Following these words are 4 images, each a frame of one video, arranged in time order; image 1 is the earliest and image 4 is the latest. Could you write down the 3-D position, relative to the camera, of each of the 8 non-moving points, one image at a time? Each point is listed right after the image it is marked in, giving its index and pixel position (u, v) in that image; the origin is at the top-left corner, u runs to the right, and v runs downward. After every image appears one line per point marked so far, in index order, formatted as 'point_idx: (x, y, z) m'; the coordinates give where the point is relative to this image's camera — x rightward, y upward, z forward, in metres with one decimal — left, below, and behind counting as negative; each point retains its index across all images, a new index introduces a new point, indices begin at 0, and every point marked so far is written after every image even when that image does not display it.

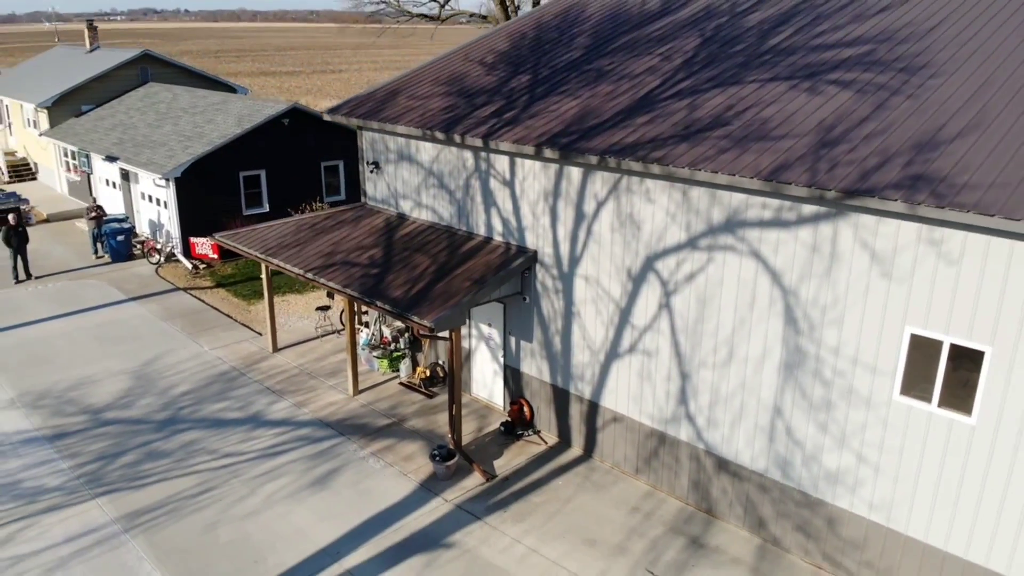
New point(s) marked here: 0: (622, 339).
0: (+1.4, -0.6, +9.3) m
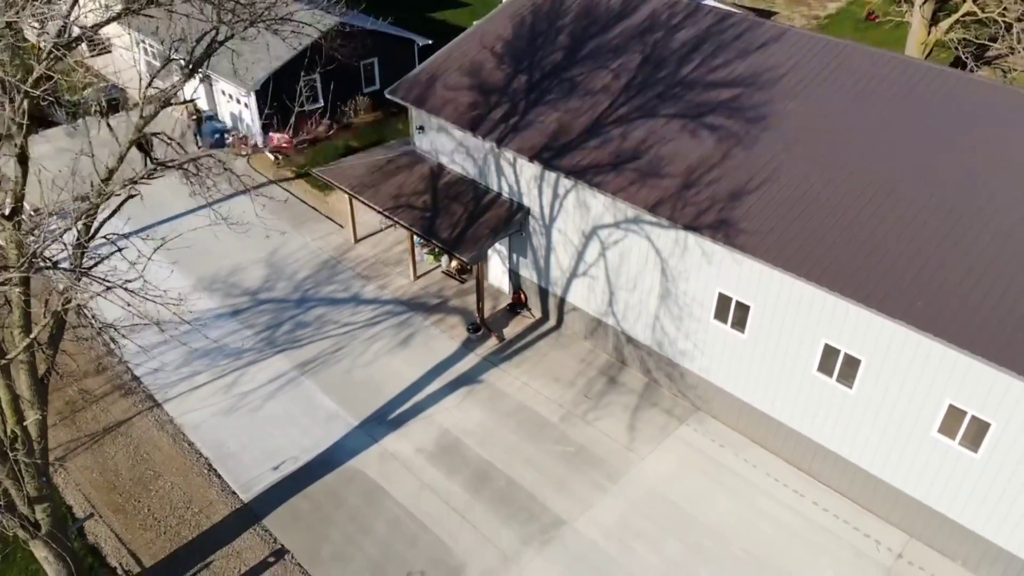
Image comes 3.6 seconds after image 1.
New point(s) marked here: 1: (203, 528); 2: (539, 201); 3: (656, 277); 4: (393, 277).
0: (+1.4, +0.4, +15.9) m
1: (-5.5, -4.2, +13.3) m
2: (+0.6, +1.9, +16.0) m
3: (+2.8, +0.2, +14.5) m
4: (-3.0, +0.3, +18.9) m
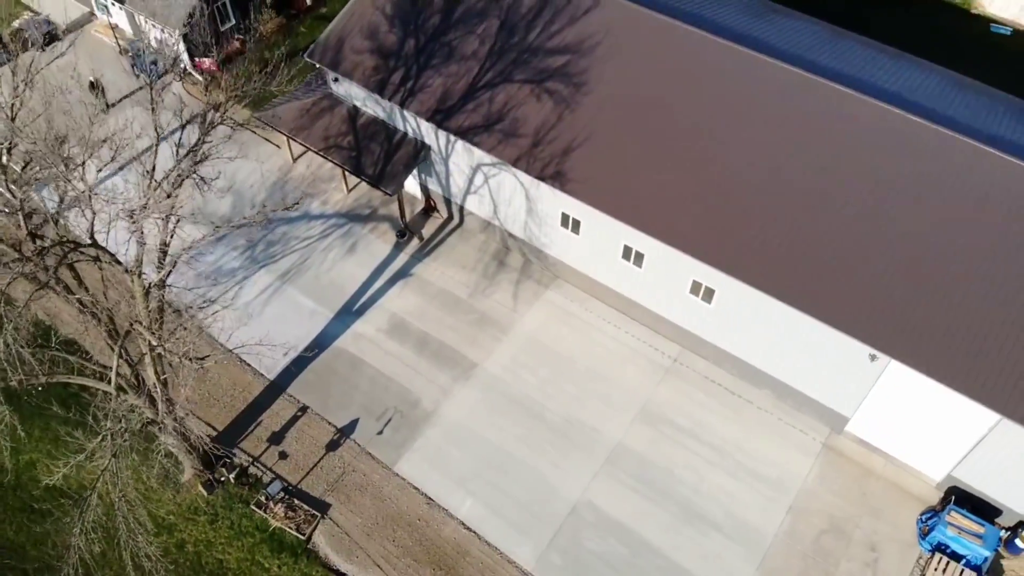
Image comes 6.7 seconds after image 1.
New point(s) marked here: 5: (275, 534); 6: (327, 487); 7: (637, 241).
0: (-1.2, +3.0, +22.5) m
1: (-7.3, -3.1, +20.8) m
2: (-2.2, +4.2, +22.0) m
3: (+0.3, +2.5, +21.4) m
4: (-6.0, +3.2, +24.9) m
5: (-5.8, -6.0, +18.3) m
6: (-4.7, -5.1, +19.3) m
7: (+3.2, +1.2, +19.5) m
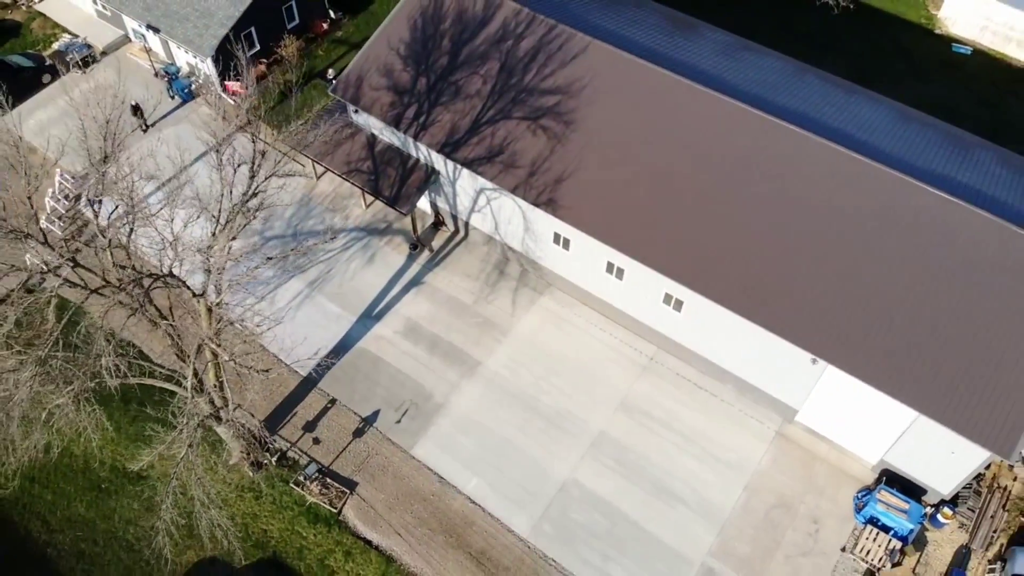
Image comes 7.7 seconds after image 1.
0: (-1.3, +2.7, +25.7) m
1: (-7.3, -3.4, +24.2) m
2: (-2.2, +4.0, +25.2) m
3: (+0.2, +2.2, +24.6) m
4: (-6.0, +3.0, +28.1) m
5: (-5.8, -6.4, +21.8) m
6: (-4.8, -5.5, +22.7) m
7: (+3.2, +0.9, +22.8) m
